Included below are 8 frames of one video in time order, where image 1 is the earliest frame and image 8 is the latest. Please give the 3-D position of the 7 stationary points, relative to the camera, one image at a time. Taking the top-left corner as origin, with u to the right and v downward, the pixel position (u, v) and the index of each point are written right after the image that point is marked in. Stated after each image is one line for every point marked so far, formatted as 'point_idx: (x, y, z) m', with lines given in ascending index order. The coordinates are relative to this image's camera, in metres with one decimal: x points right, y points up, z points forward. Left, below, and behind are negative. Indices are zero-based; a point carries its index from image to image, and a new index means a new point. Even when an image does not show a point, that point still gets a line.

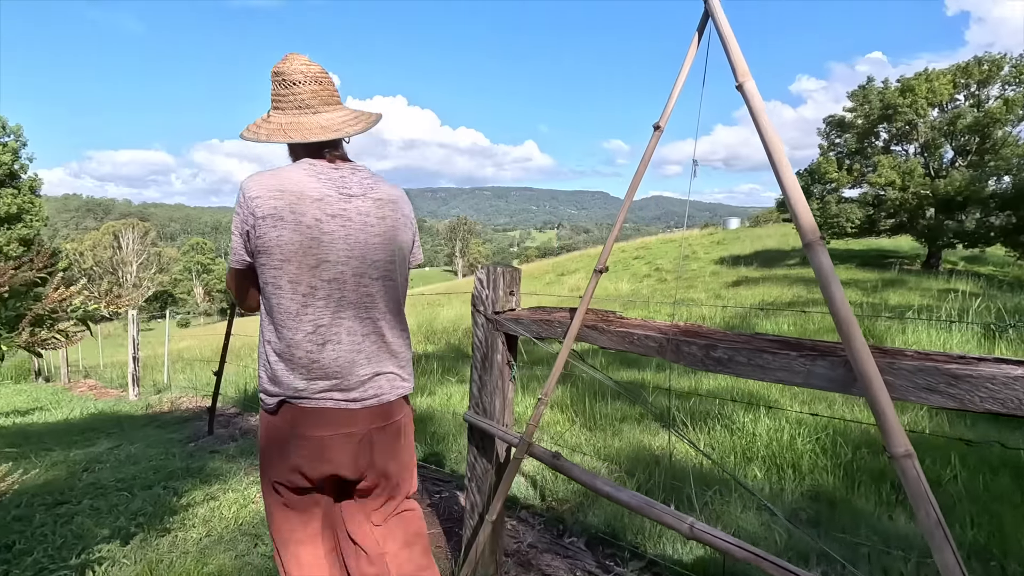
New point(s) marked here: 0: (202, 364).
0: (-5.5, -1.4, +9.5) m
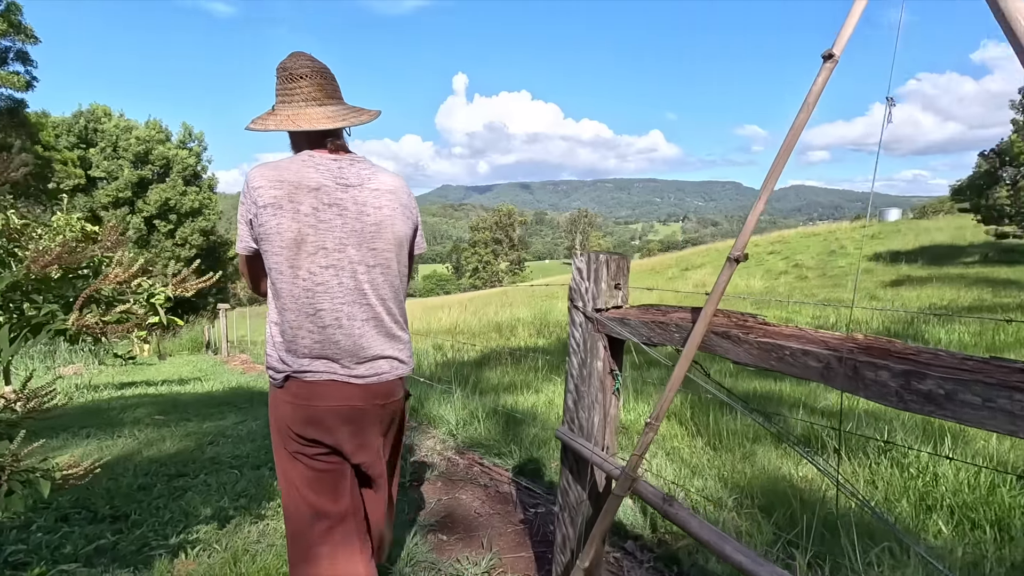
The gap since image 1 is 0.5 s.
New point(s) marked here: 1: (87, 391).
0: (-3.5, -1.2, +10.2) m
1: (-5.5, -1.3, +6.9) m
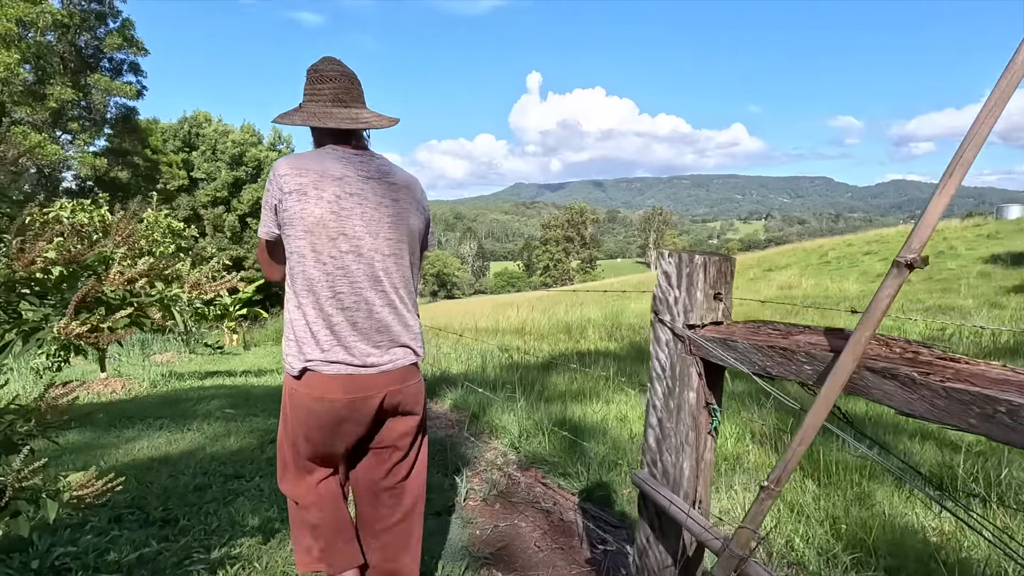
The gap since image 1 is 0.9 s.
0: (-2.2, -1.1, +10.2) m
1: (-4.6, -1.2, +7.3) m
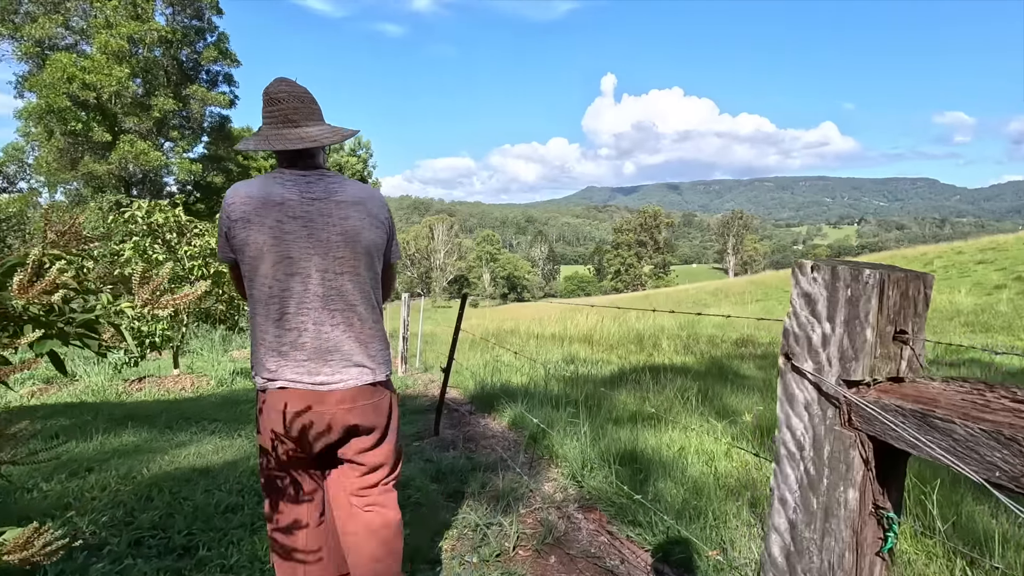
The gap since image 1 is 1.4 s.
0: (-0.9, -1.2, +9.9) m
1: (-3.7, -1.2, +7.3) m
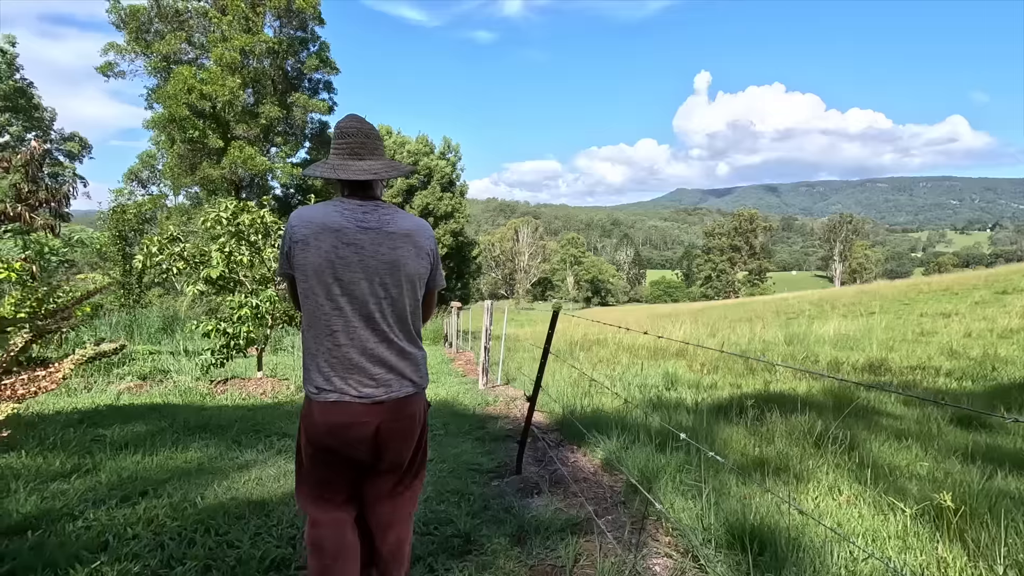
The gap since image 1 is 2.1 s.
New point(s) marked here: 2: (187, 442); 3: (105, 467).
0: (+0.6, -1.3, +9.3) m
1: (-2.6, -1.3, +7.2) m
2: (-2.5, -1.2, +4.1) m
3: (-2.6, -1.2, +3.5) m
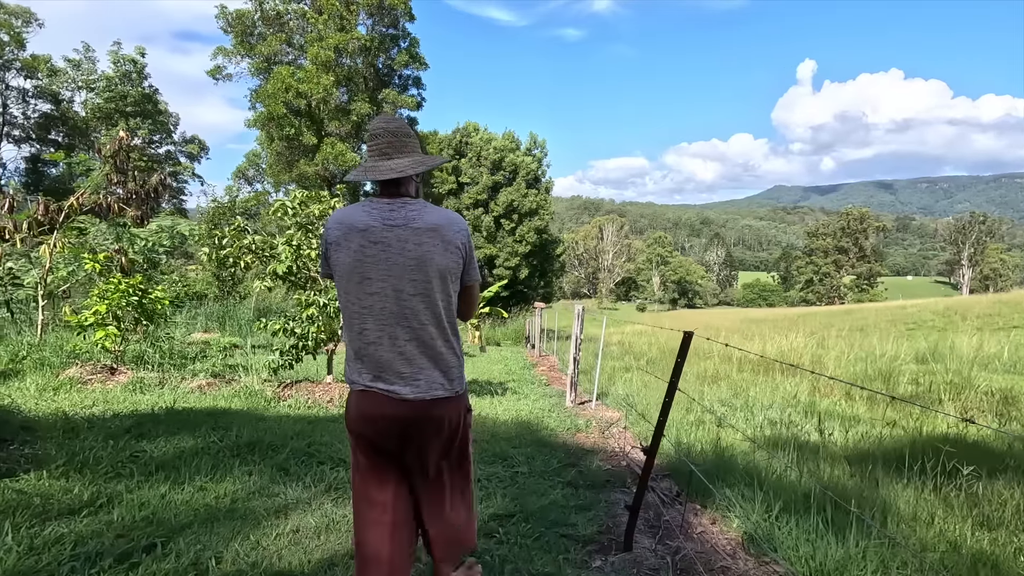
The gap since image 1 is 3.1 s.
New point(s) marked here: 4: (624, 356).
0: (+2.0, -1.4, +8.2) m
1: (-1.5, -1.3, +6.6) m
2: (-1.9, -1.2, +3.5) m
3: (-2.1, -1.1, +2.9) m
4: (+2.7, -1.6, +13.0) m
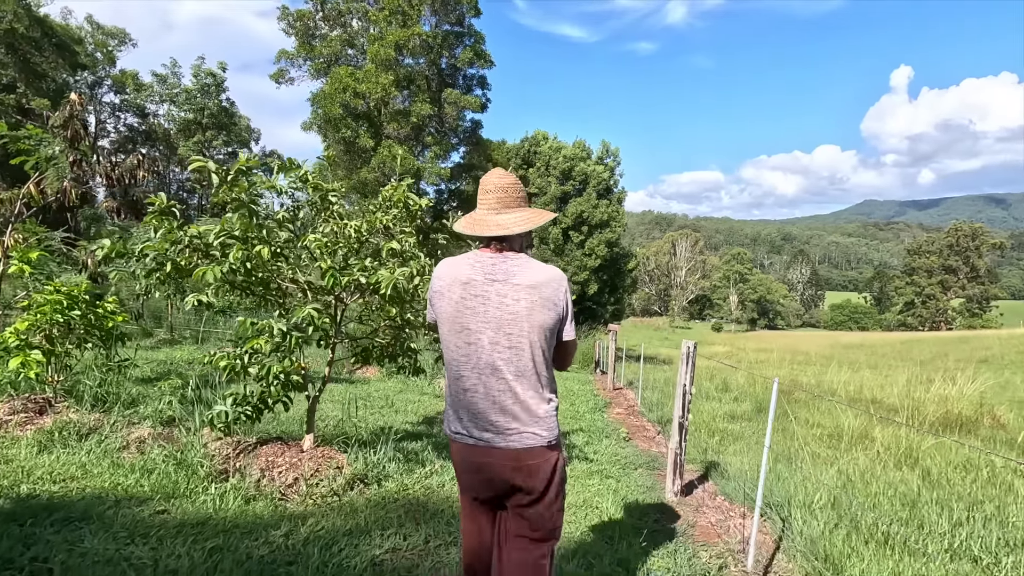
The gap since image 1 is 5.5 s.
0: (+2.7, -1.6, +5.6) m
1: (-0.9, -1.4, +4.4) m
2: (-1.7, -1.2, +1.4) m
3: (-2.0, -1.2, +0.8) m
4: (+4.0, -2.0, +10.2) m
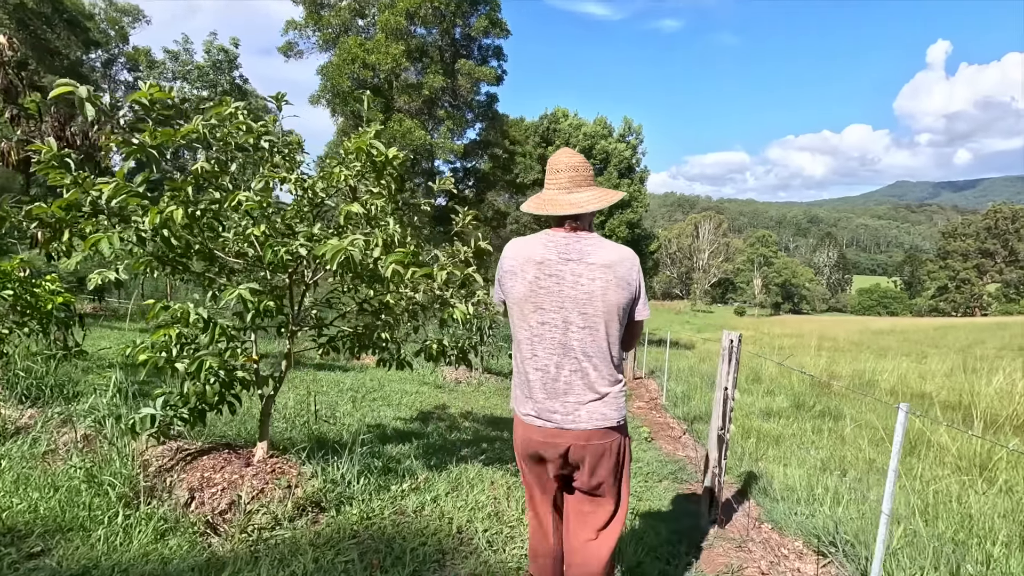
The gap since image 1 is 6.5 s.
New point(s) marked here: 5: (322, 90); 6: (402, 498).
0: (+2.7, -1.5, +4.7) m
1: (-0.9, -1.3, +3.6) m
2: (-1.8, -1.2, +0.7) m
3: (-2.1, -1.1, +0.1) m
4: (+4.2, -1.7, +9.3) m
5: (-7.1, +7.4, +20.0) m
6: (-0.7, -1.3, +3.5) m
